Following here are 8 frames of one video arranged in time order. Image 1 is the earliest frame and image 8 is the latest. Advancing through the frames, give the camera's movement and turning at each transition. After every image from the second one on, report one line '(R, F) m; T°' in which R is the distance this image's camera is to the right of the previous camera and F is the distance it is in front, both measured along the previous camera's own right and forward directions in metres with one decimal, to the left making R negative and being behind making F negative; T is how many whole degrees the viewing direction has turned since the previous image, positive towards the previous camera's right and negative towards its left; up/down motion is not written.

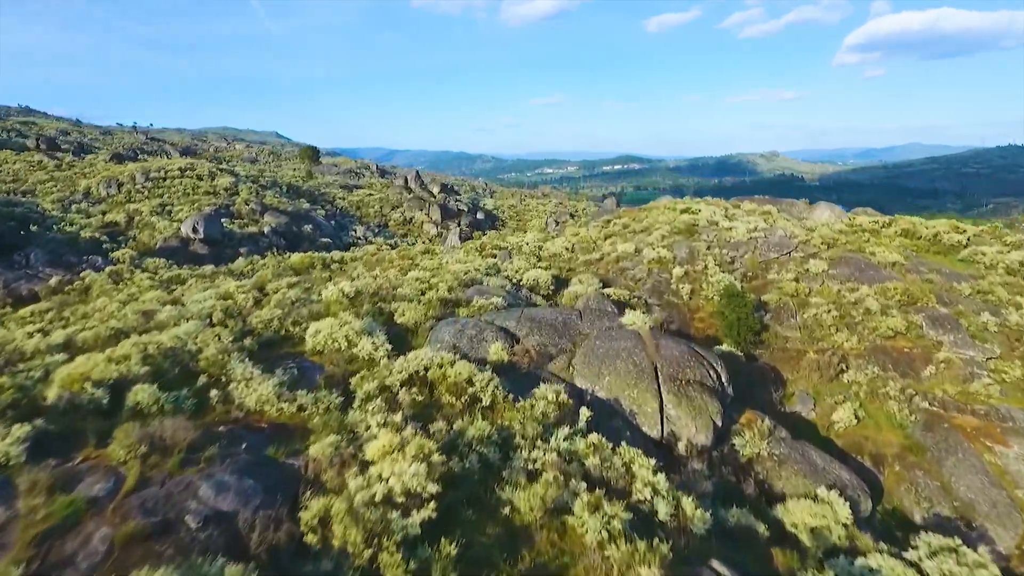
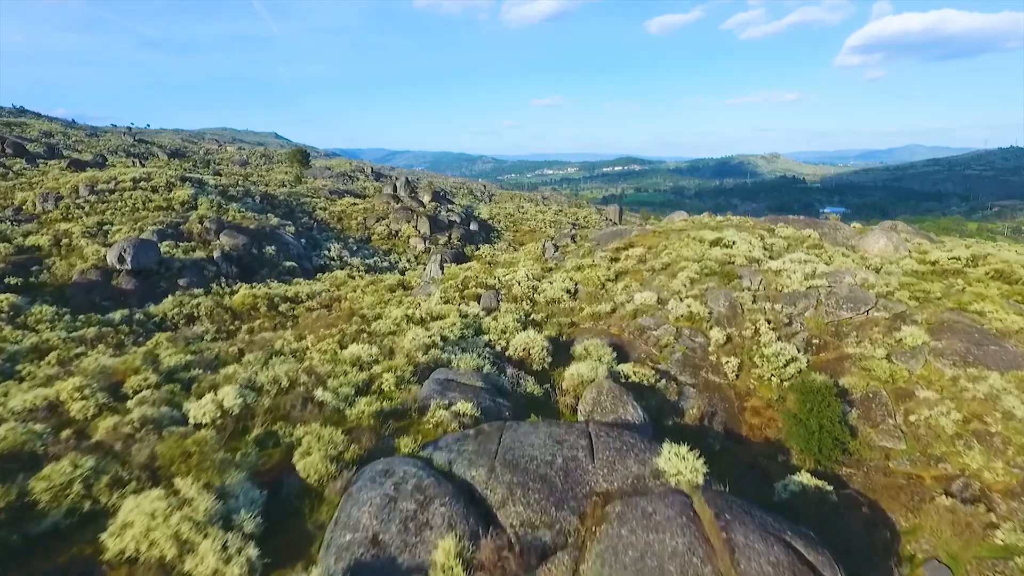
(+0.4, +5.5) m; 0°
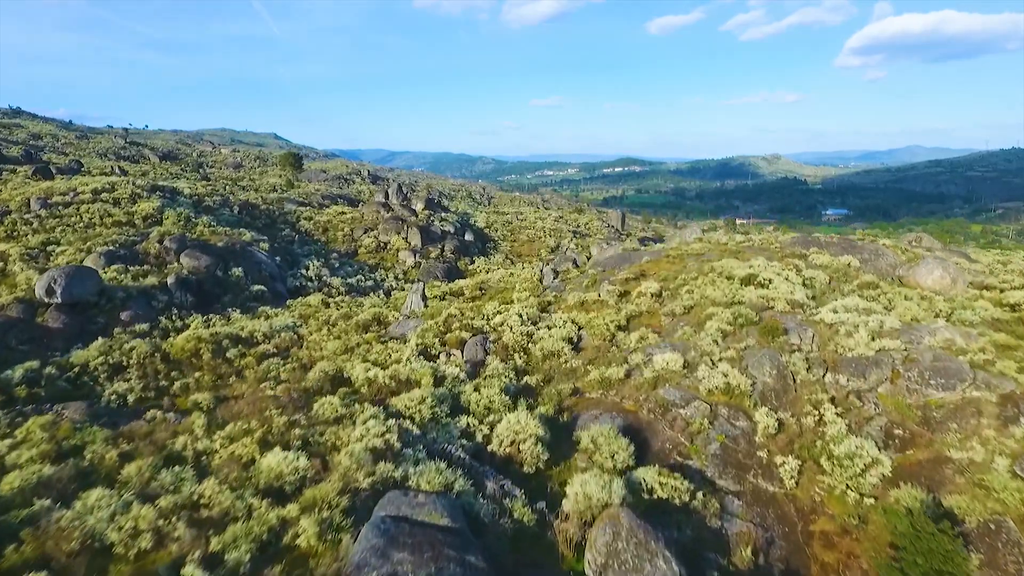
(+0.3, +3.8) m; 0°
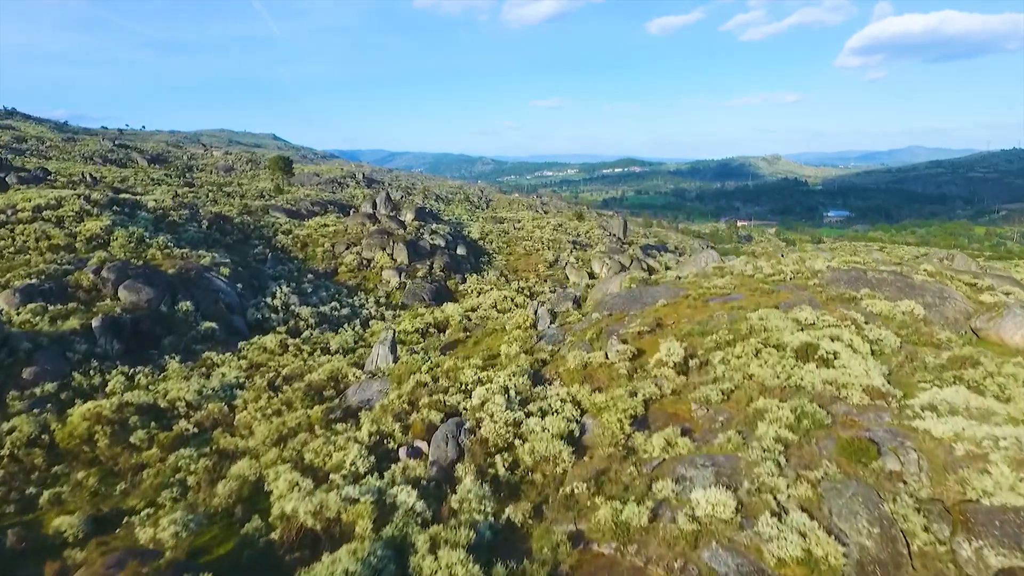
(+0.4, +4.5) m; 0°
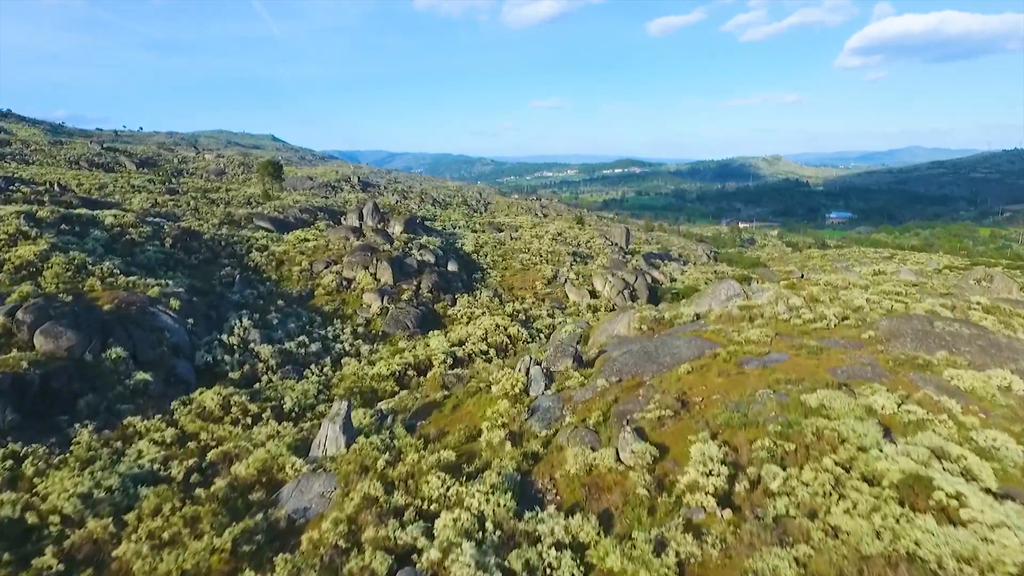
(+0.4, +4.5) m; 0°
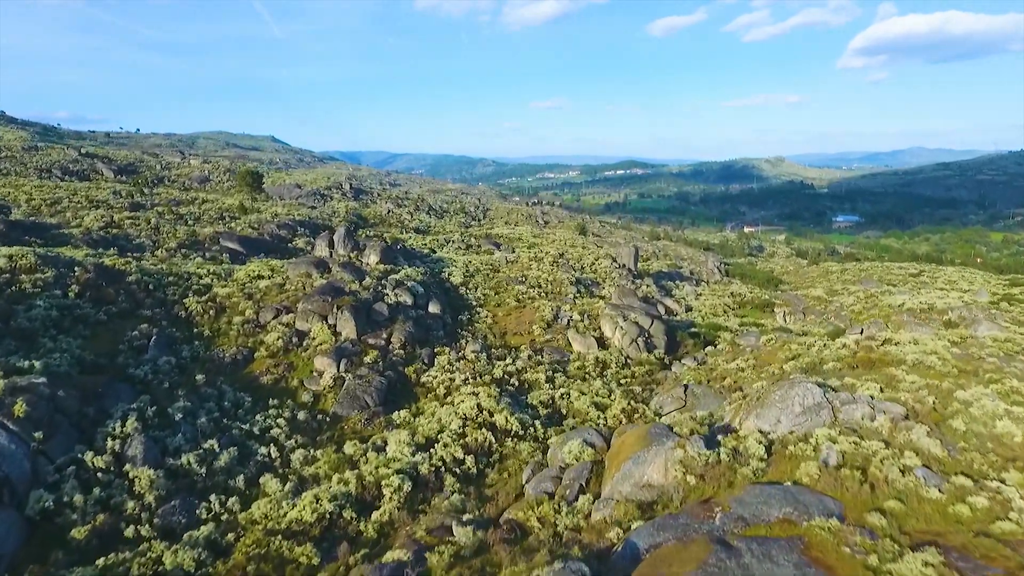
(+0.6, +9.0) m; 0°
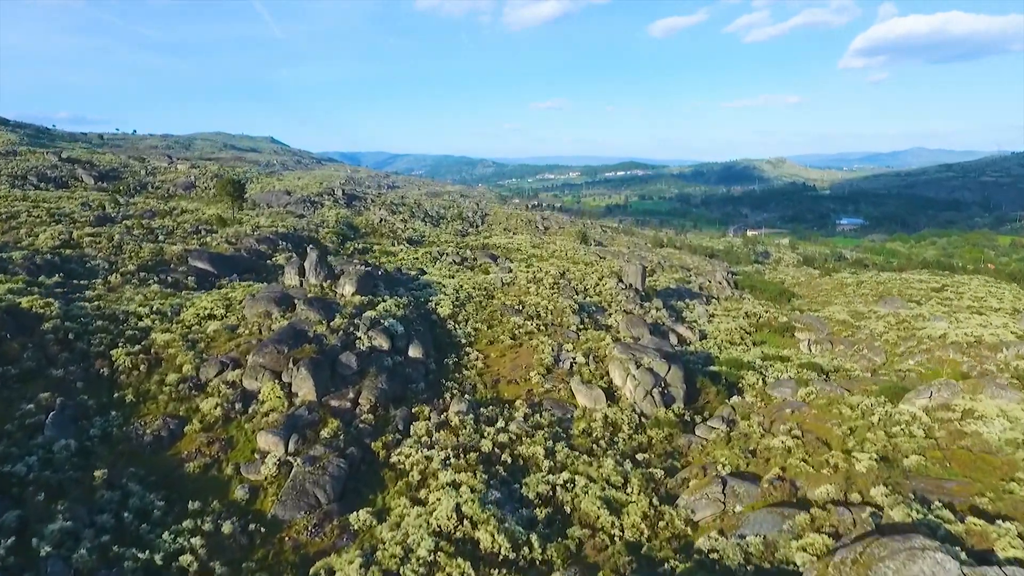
(+0.4, +6.8) m; 0°
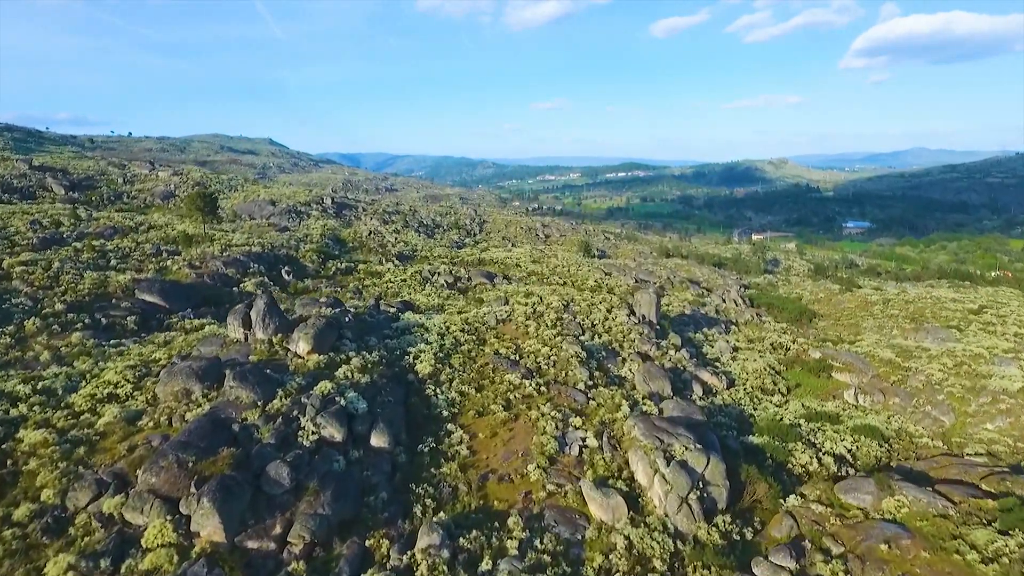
(+0.4, +9.5) m; 0°
